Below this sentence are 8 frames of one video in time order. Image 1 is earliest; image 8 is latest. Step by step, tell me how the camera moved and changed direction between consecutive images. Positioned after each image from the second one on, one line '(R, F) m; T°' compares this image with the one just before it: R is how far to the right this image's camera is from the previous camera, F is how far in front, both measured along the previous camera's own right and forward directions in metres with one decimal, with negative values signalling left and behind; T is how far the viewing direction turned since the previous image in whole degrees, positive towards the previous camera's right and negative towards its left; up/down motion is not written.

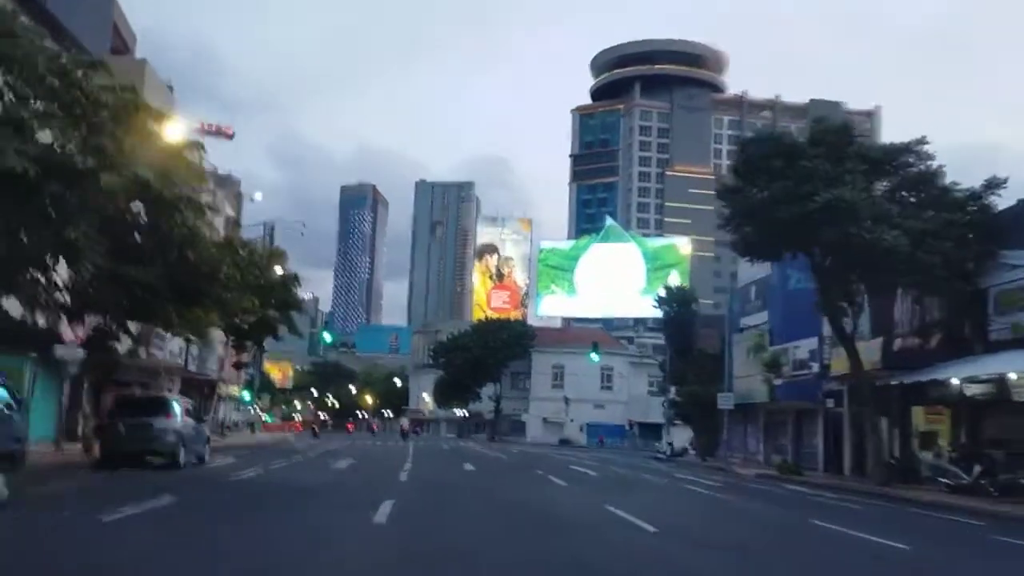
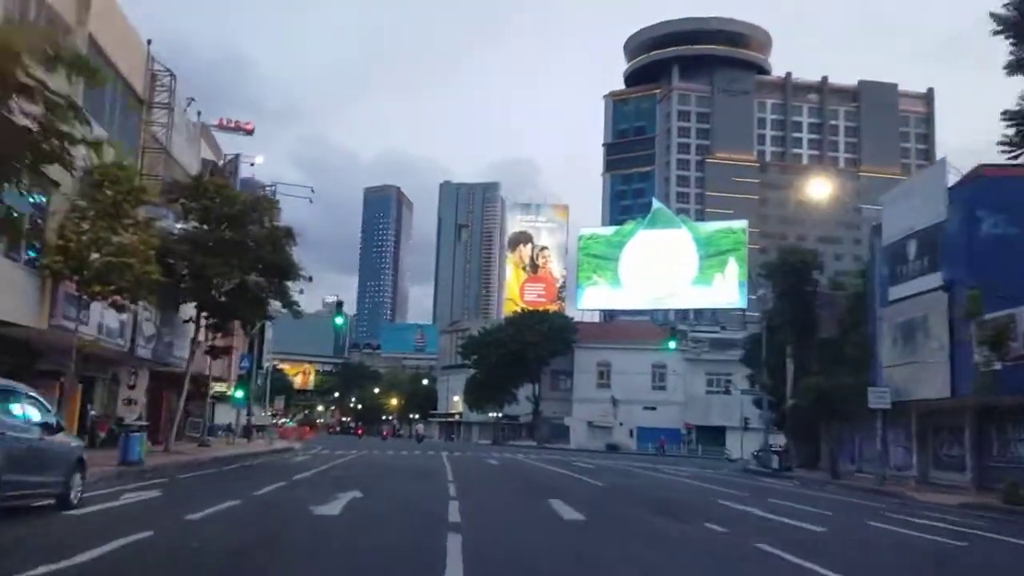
(-1.6, +11.5) m; -2°
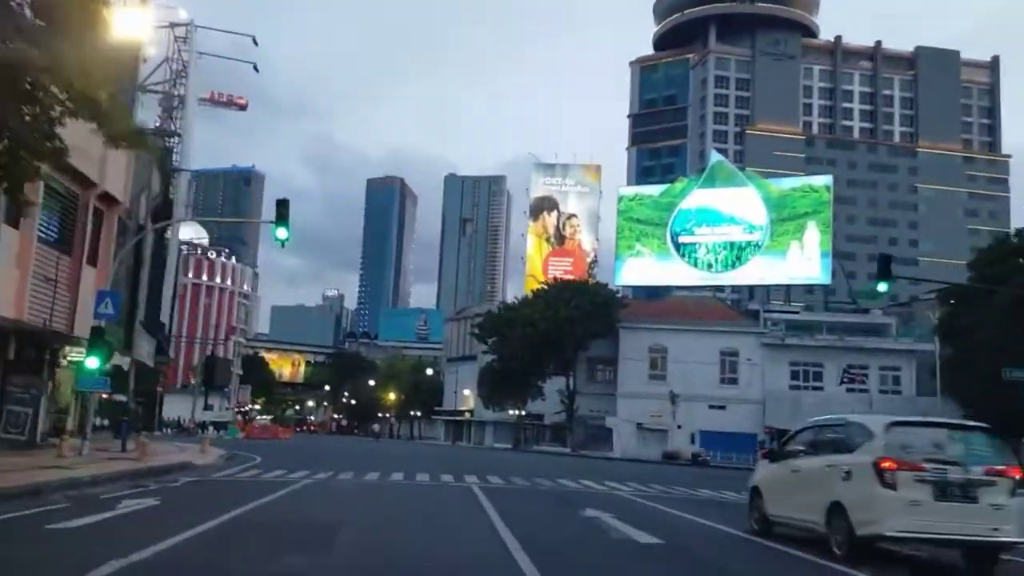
(-2.2, +20.5) m; 0°
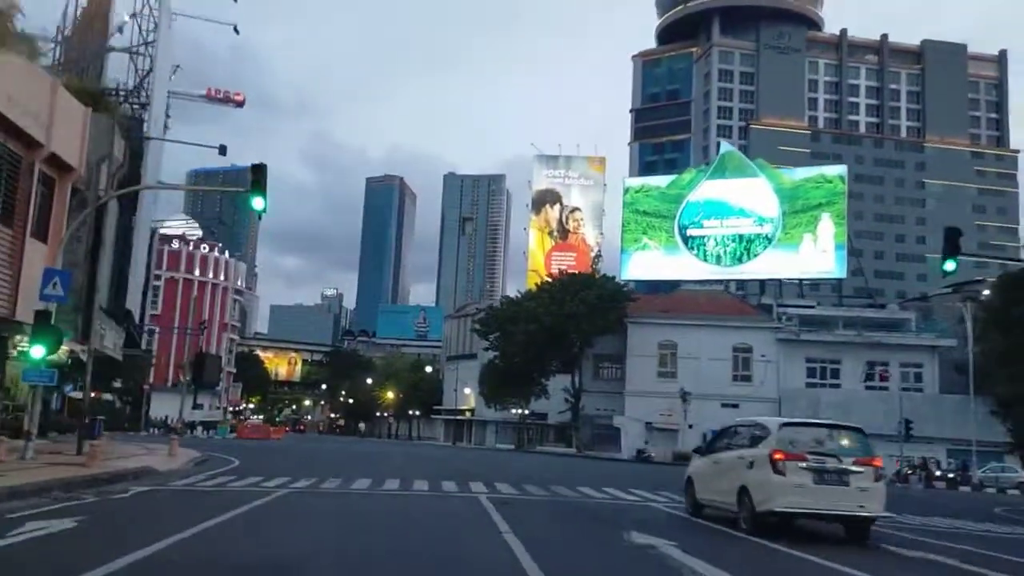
(-0.3, +3.4) m; 0°
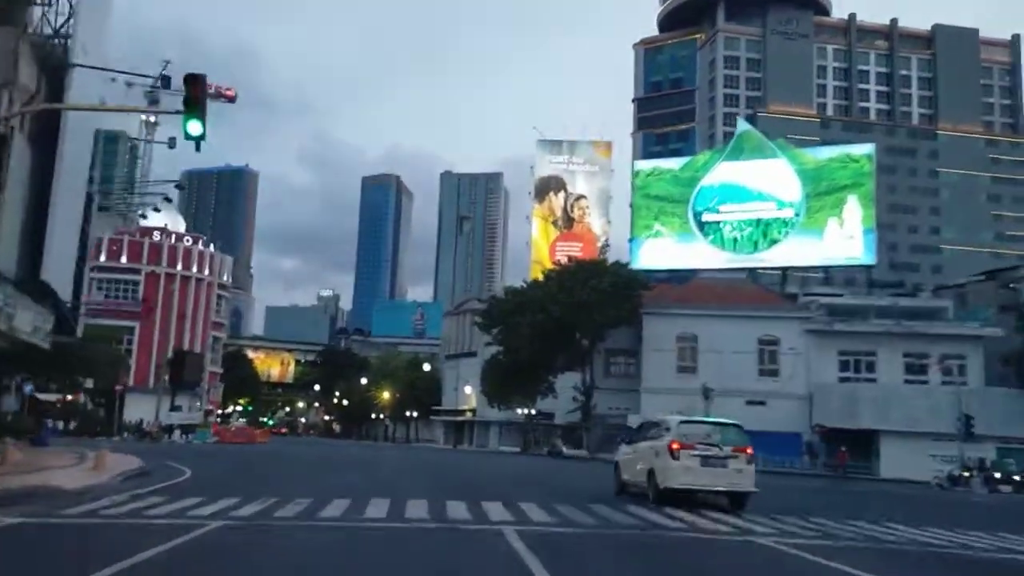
(-0.6, +5.8) m; 0°
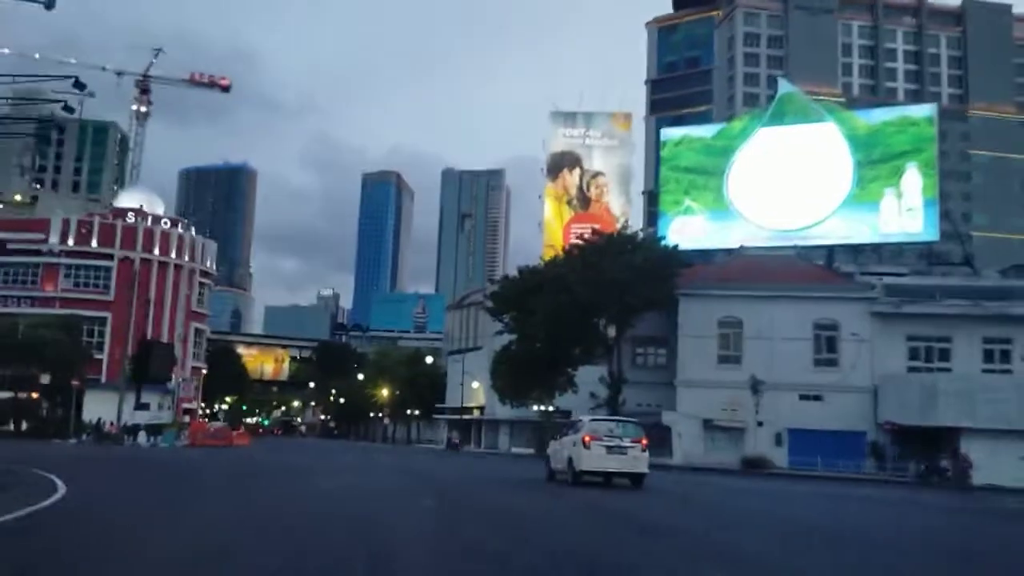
(-0.9, +8.8) m; 0°
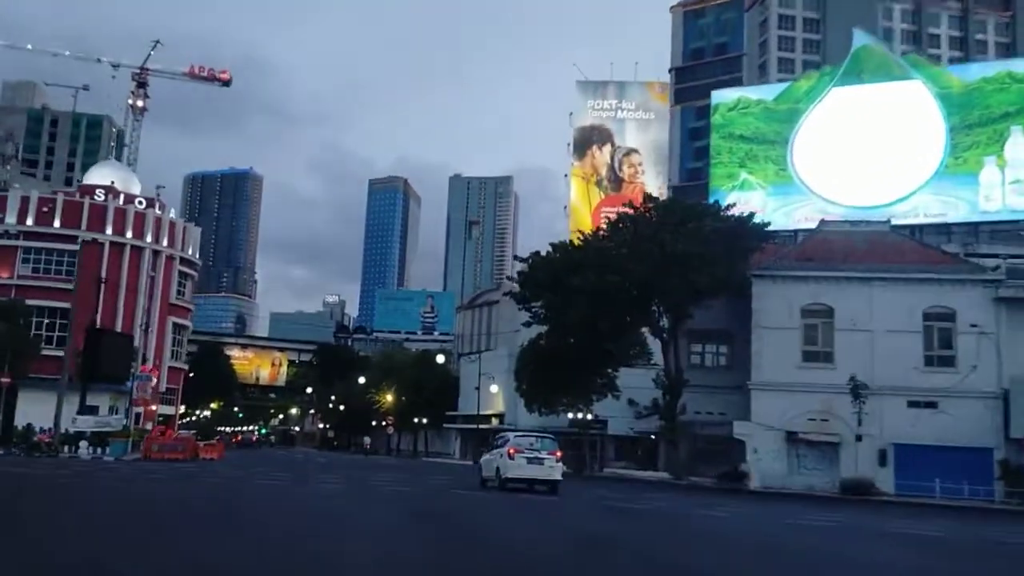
(-1.4, +11.2) m; 0°
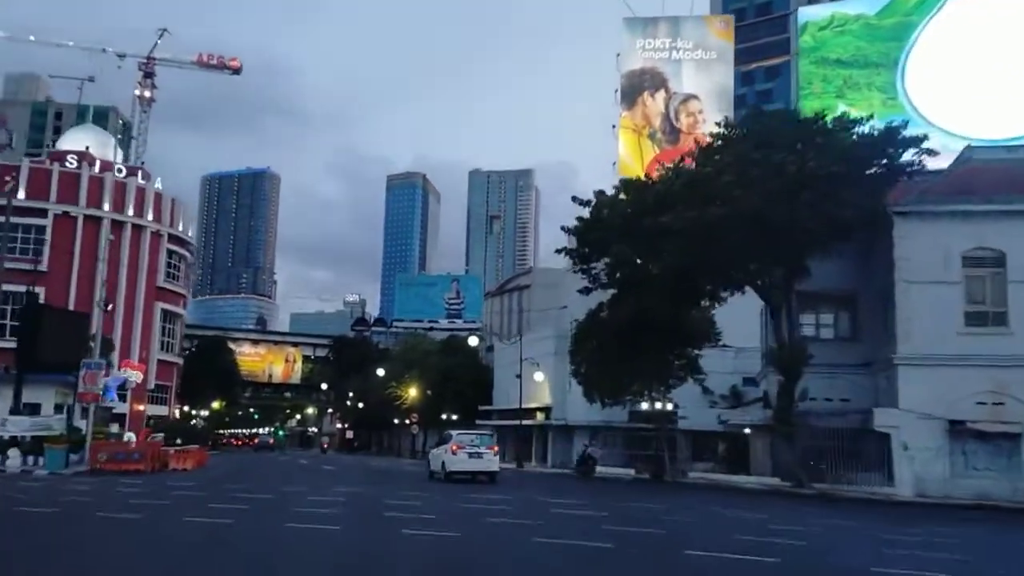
(-1.6, +11.3) m; -1°
